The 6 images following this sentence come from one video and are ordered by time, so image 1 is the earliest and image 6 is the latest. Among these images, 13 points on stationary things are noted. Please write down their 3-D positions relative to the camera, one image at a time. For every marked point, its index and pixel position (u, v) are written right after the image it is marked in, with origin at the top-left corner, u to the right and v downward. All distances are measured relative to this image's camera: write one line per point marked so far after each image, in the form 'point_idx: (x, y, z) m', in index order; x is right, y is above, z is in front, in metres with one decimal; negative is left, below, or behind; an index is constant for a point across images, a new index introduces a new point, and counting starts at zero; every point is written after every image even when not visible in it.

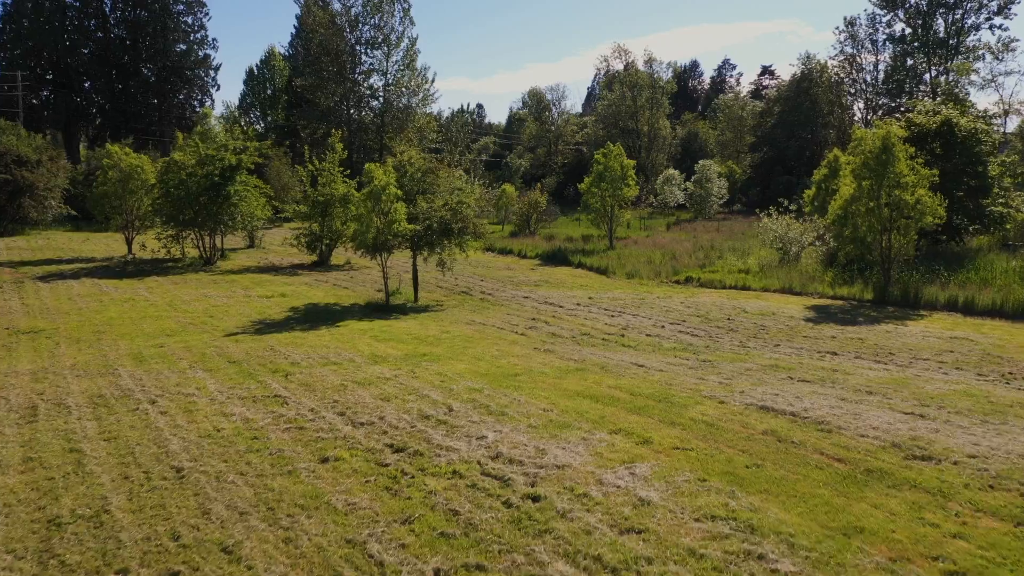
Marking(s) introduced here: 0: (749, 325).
0: (+4.2, -0.7, +12.0) m
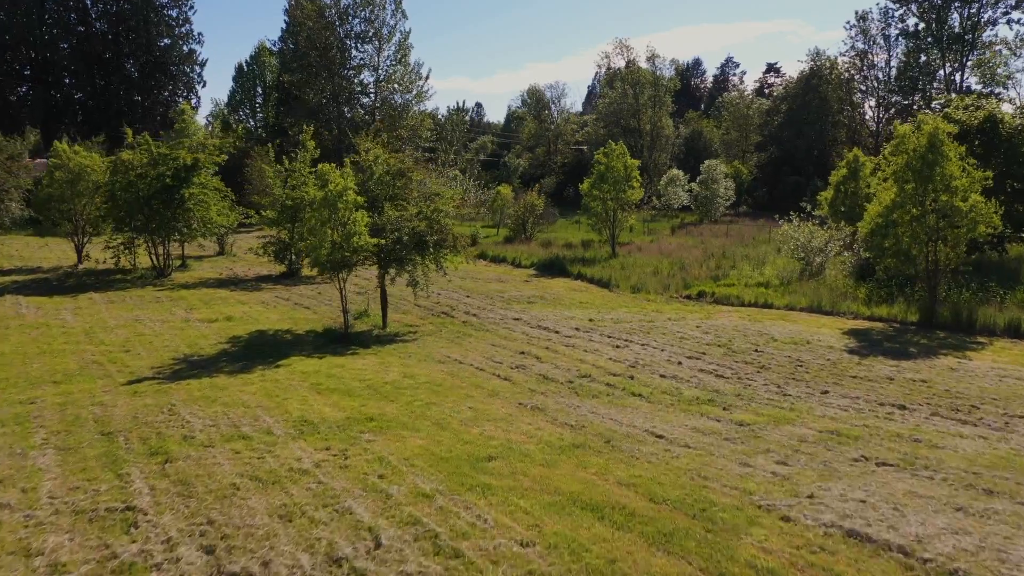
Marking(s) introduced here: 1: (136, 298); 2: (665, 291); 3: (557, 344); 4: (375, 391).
0: (+4.0, -1.1, +9.9) m
1: (-7.6, -0.2, +13.5) m
2: (+3.9, -0.1, +17.2) m
3: (+0.7, -0.9, +10.7) m
4: (-1.5, -1.1, +7.2) m
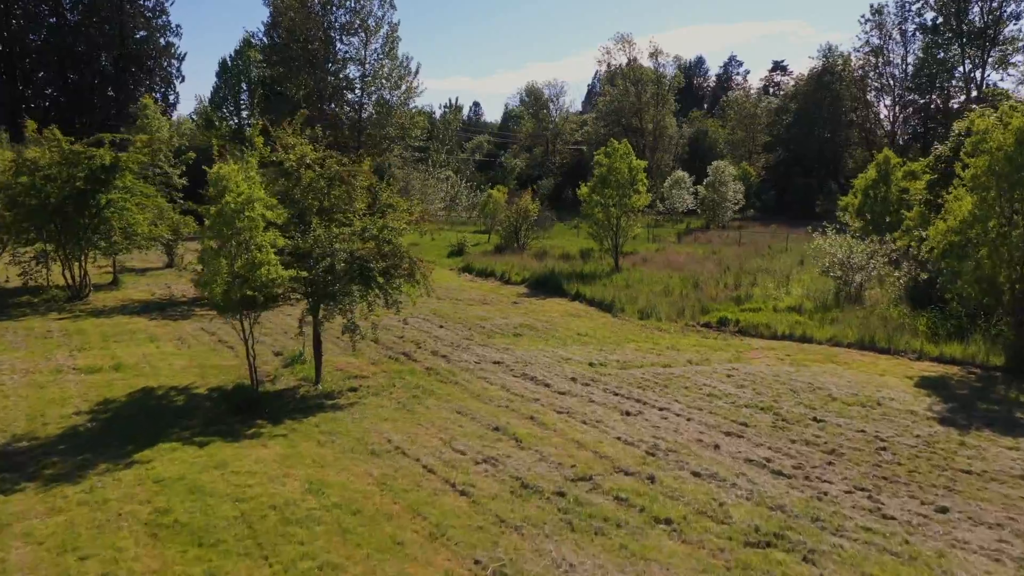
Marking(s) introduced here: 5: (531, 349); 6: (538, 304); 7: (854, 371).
0: (+3.7, -1.6, +7.2) m
1: (-7.9, -0.7, +10.8) m
2: (+3.6, -0.6, +14.5) m
3: (+0.4, -1.4, +7.9) m
4: (-1.8, -1.6, +4.5) m
5: (+0.3, -1.0, +11.1) m
6: (+0.6, -0.4, +15.7) m
7: (+5.2, -1.3, +10.1) m
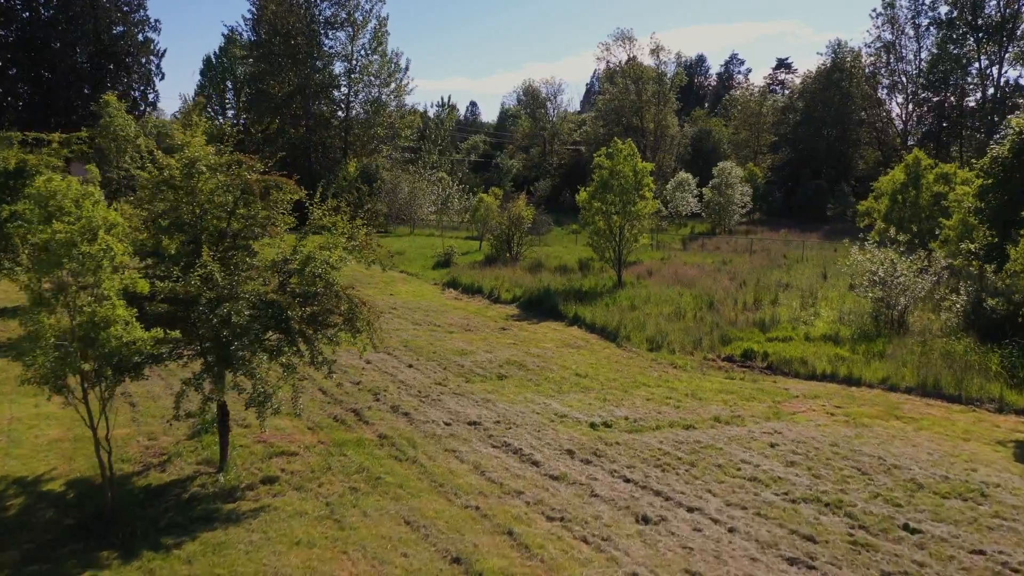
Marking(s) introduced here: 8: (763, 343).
0: (+3.5, -2.1, +5.0) m
1: (-8.1, -1.2, +8.6) m
2: (+3.3, -1.1, +12.3) m
3: (+0.2, -1.9, +5.7) m
4: (-2.0, -2.1, +2.3) m
5: (+0.1, -1.5, +8.9) m
6: (+0.3, -0.9, +13.5) m
7: (+4.9, -1.7, +7.9) m
8: (+4.6, -1.0, +12.3) m
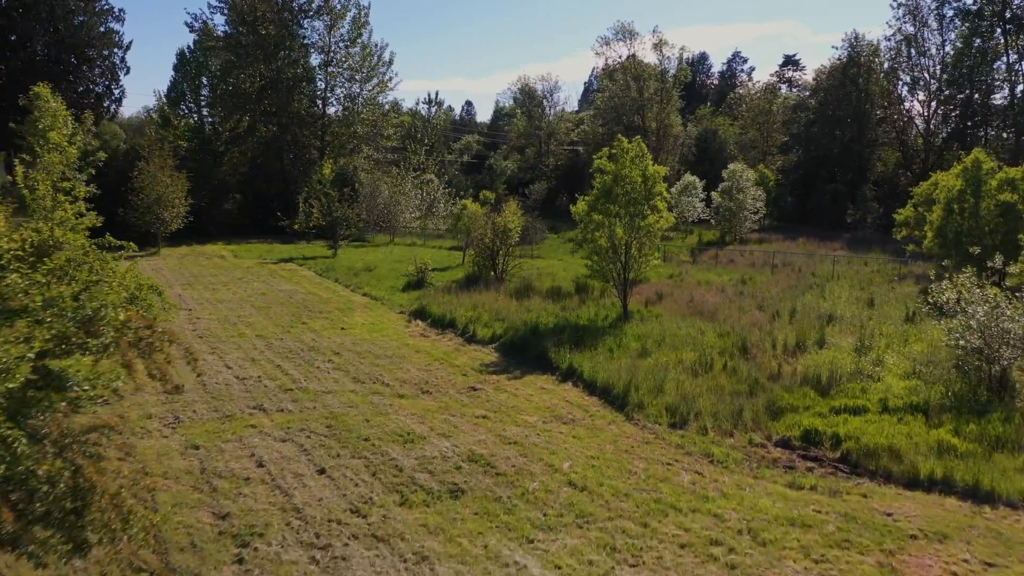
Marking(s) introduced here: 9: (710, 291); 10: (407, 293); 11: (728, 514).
0: (+3.1, -2.8, +1.6) m
1: (-8.5, -1.9, +5.2) m
2: (+2.9, -1.8, +8.9) m
3: (-0.2, -2.6, +2.3) m
4: (-2.4, -2.8, -1.1) m
5: (-0.3, -2.2, +5.5) m
6: (-0.1, -1.6, +10.1) m
7: (+4.5, -2.4, +4.5) m
8: (+4.2, -1.7, +8.9) m
9: (+5.3, -0.1, +18.0) m
10: (-2.8, -0.1, +18.0) m
11: (+2.1, -2.1, +6.4) m
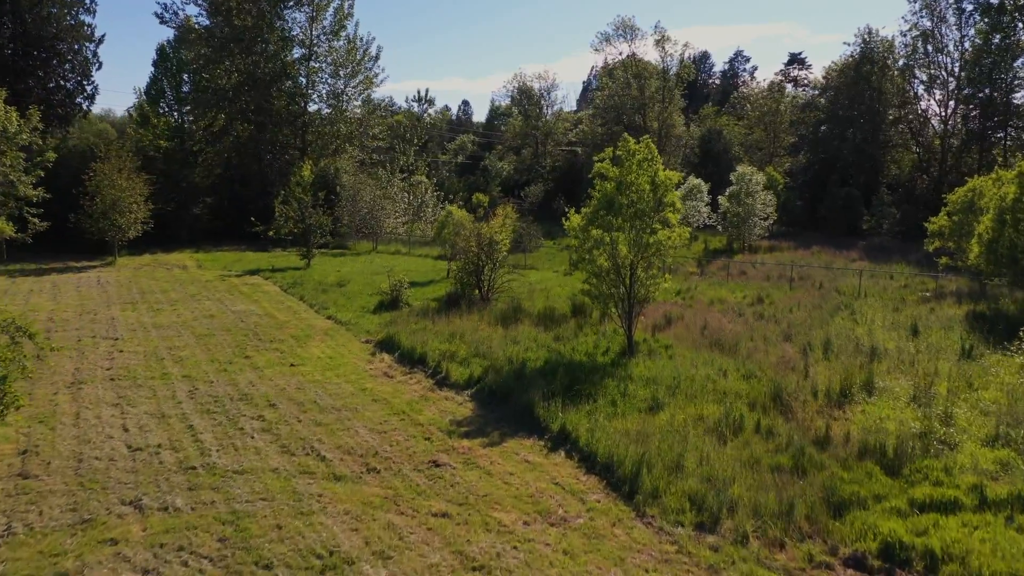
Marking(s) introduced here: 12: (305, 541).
0: (+2.8, -3.3, -0.8) m
1: (-8.8, -2.4, +2.8) m
2: (+2.6, -2.3, +6.5) m
3: (-0.5, -3.1, 0.0) m
4: (-2.7, -3.3, -3.5) m
5: (-0.6, -2.7, +3.1) m
6: (-0.4, -2.1, +7.7) m
7: (+4.2, -3.0, +2.1) m
8: (+3.9, -2.2, +6.5) m
9: (+5.0, -0.6, +15.6) m
10: (-3.1, -0.7, +15.6) m
11: (+1.8, -2.6, +4.0) m
12: (-1.8, -2.2, +6.0) m
